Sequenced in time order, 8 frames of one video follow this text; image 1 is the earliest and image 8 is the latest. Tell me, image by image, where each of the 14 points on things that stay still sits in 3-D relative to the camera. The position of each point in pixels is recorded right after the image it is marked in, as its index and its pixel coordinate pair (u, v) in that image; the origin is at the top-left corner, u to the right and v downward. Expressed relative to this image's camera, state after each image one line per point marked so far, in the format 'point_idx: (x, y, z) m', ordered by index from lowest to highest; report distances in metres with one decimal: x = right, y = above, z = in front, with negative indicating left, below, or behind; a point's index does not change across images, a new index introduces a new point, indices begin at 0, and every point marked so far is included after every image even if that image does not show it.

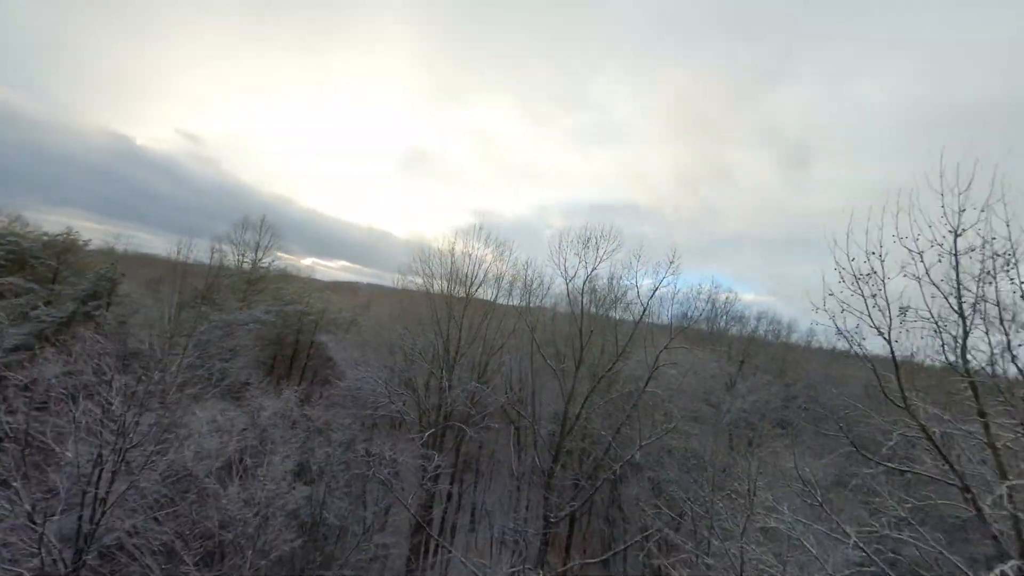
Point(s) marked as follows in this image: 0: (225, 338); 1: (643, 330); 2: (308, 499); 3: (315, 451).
0: (-12.4, -2.2, +19.2) m
1: (+5.6, -1.9, +19.7) m
2: (-5.7, -5.7, +12.3) m
3: (-5.9, -4.8, +13.2) m
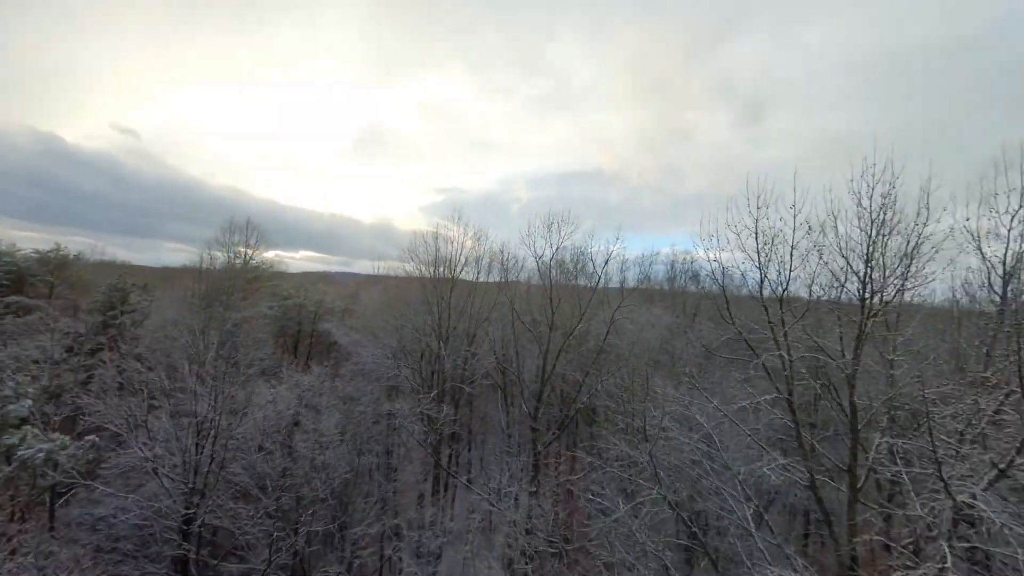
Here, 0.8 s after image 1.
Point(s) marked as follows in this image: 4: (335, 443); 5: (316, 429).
0: (-13.2, -2.2, +22.2) m
1: (+4.7, -0.4, +23.6) m
2: (-5.8, -5.5, +15.9) m
3: (-6.2, -4.6, +16.7) m
4: (-5.9, -5.2, +15.3) m
5: (-6.5, -4.4, +15.6) m
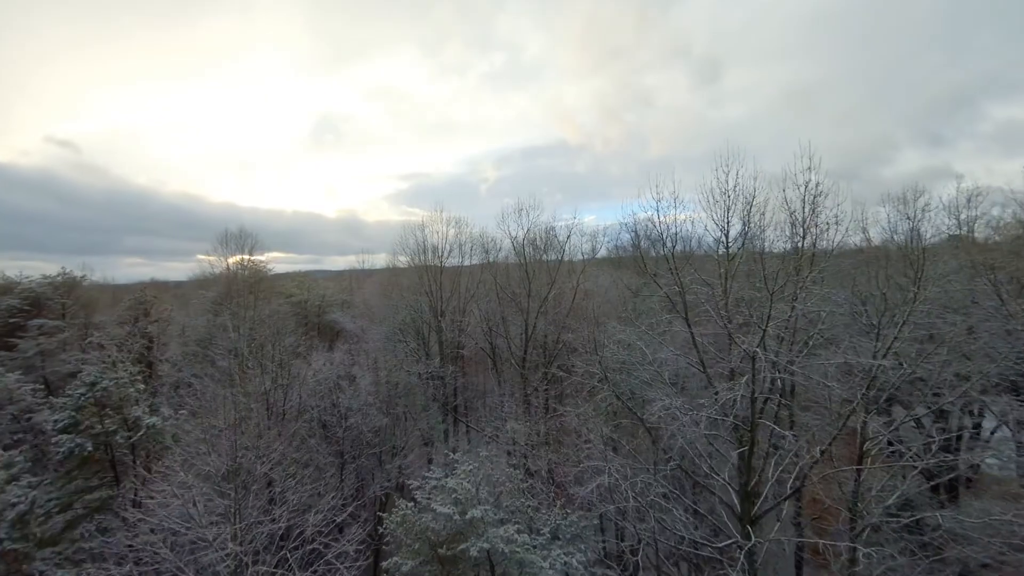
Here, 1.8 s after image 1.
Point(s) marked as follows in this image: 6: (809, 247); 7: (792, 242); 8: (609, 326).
0: (-13.9, -2.3, +25.9) m
1: (+3.5, +1.4, +28.1) m
2: (-5.9, -5.1, +20.1) m
3: (-6.5, -4.1, +20.8) m
4: (-6.1, -4.8, +19.5) m
5: (-6.8, -4.1, +19.7) m
6: (+8.7, +1.3, +13.9) m
7: (+8.3, +1.4, +13.6) m
8: (+3.8, -1.6, +18.8) m
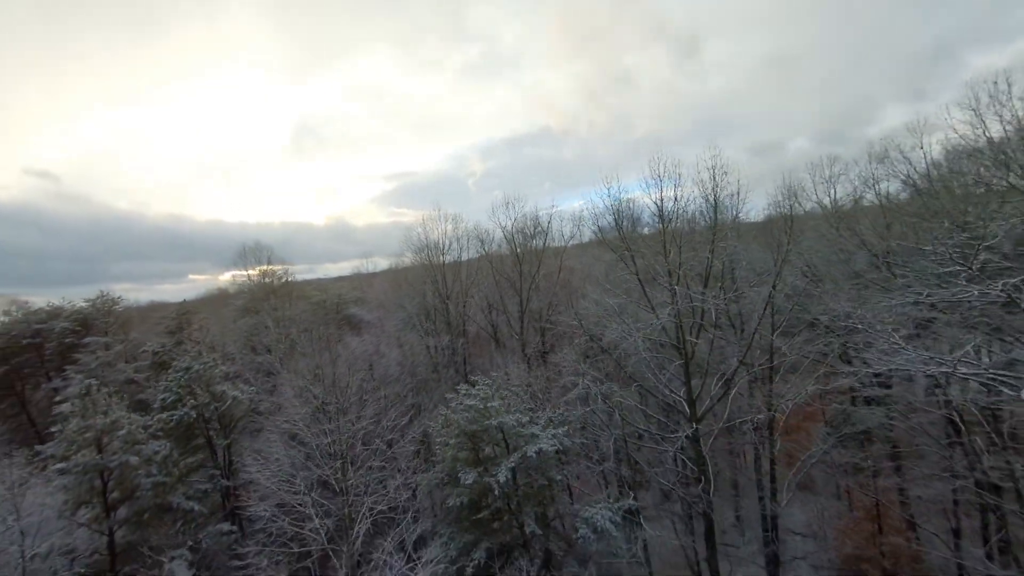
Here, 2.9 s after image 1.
0: (-14.1, -2.4, +30.2) m
1: (+3.0, +2.9, +32.5) m
2: (-5.8, -4.5, +24.5) m
3: (-6.4, -3.6, +25.2) m
4: (-6.0, -4.3, +23.9) m
5: (-6.7, -3.6, +24.1) m
6: (+8.3, +3.0, +18.3) m
7: (+7.9, +3.0, +18.0) m
8: (+3.5, -0.2, +23.2) m
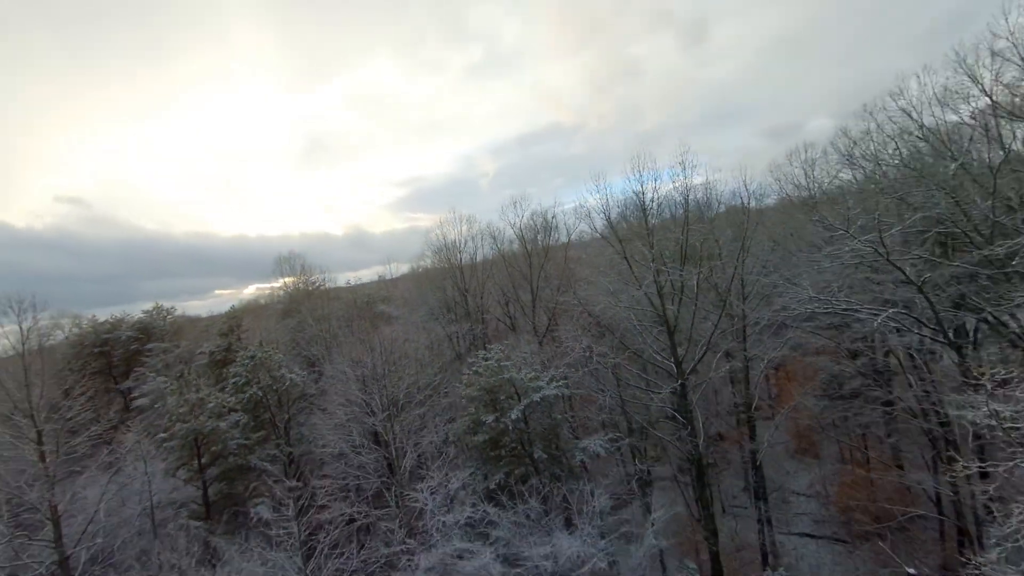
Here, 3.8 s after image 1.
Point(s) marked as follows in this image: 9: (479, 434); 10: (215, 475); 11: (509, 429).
0: (-13.1, -2.4, +34.0) m
1: (+3.7, +3.7, +35.6) m
2: (-5.0, -4.2, +28.0) m
3: (-5.6, -3.3, +28.8) m
4: (-5.2, -3.9, +27.4) m
5: (-6.0, -3.3, +27.7) m
6: (+8.5, +4.1, +21.2) m
7: (+8.0, +4.1, +21.0) m
8: (+4.1, +0.6, +26.3) m
9: (-1.1, -5.0, +15.6) m
10: (-12.6, -8.0, +19.7) m
11: (-0.1, -4.7, +15.4) m
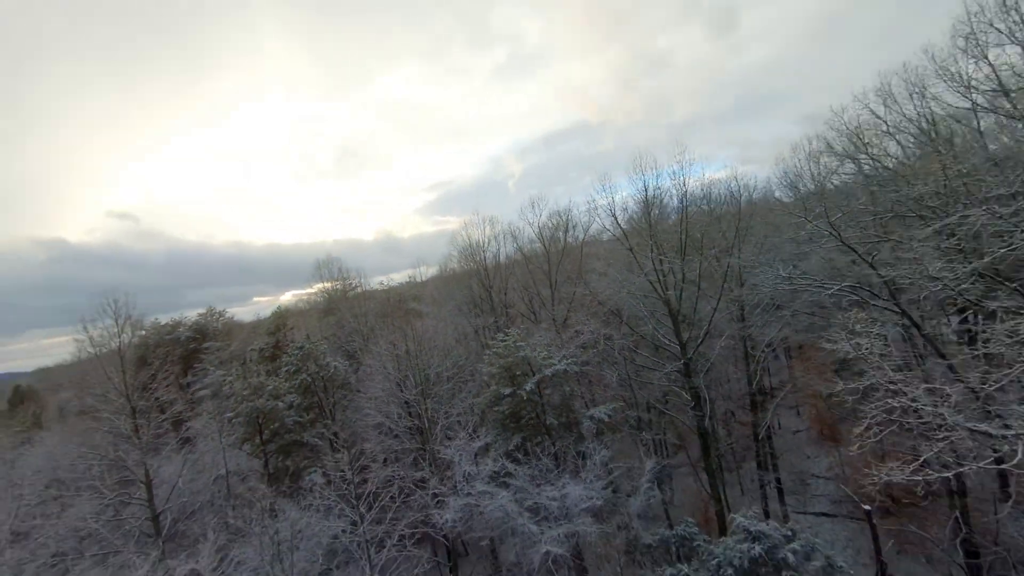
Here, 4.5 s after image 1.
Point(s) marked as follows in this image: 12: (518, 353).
0: (-11.4, -2.3, +37.1) m
1: (+5.4, +4.2, +37.6) m
2: (-3.6, -3.9, +30.6) m
3: (-4.2, -3.1, +31.4) m
4: (-3.8, -3.7, +30.0) m
5: (-4.6, -3.1, +30.3) m
6: (+9.2, +4.7, +23.0) m
7: (+8.7, +4.7, +22.8) m
8: (+5.2, +1.1, +28.3) m
9: (-0.5, -4.6, +18.0) m
10: (-11.6, -7.9, +22.7) m
11: (+0.5, -4.3, +17.7) m
12: (+0.2, -2.6, +18.5) m
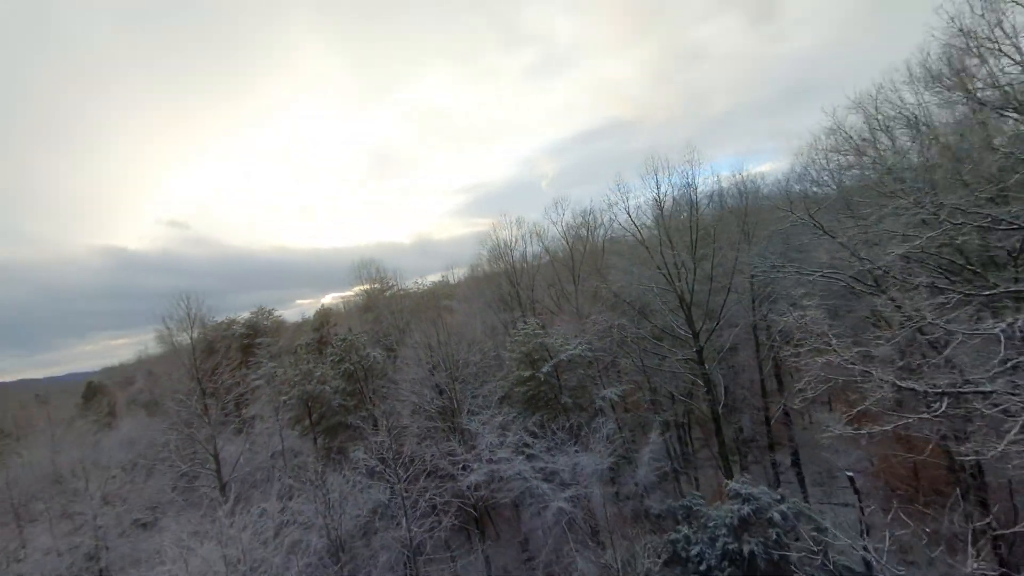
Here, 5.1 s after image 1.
0: (-9.2, -2.2, +39.7) m
1: (+7.5, +4.5, +39.1) m
2: (-1.8, -3.6, +32.7) m
3: (-2.4, -2.8, +33.5) m
4: (-2.1, -3.4, +32.1) m
5: (-2.9, -2.8, +32.5) m
6: (+10.3, +5.1, +24.2) m
7: (+9.8, +5.1, +24.0) m
8: (+6.7, +1.5, +29.8) m
9: (+0.4, -4.3, +19.9) m
10: (-10.3, -7.7, +25.4) m
11: (+1.3, -4.0, +19.5) m
12: (+1.1, -2.3, +20.3) m
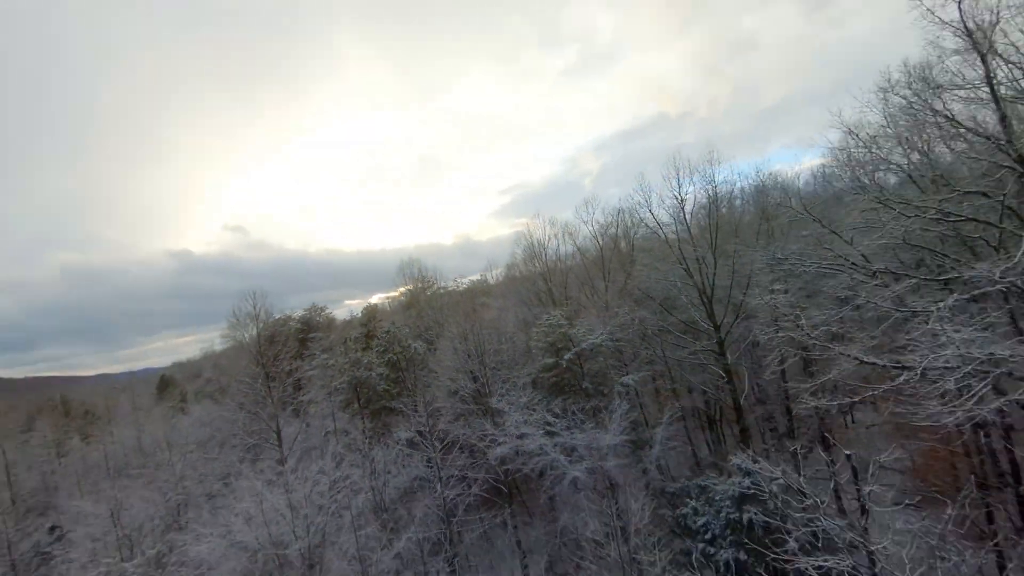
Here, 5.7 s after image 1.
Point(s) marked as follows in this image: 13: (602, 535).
0: (-6.2, -1.9, +42.2) m
1: (+10.4, +4.8, +40.1) m
2: (+0.5, -3.4, +34.6) m
3: (0.0, -2.5, +35.4) m
4: (+0.2, -3.1, +34.1) m
5: (-0.6, -2.6, +34.4) m
6: (+11.8, +5.4, +25.0) m
7: (+11.3, +5.4, +24.9) m
8: (+8.8, +1.7, +30.9) m
9: (+1.6, -4.0, +21.6) m
10: (-8.6, -7.5, +28.1) m
11: (+2.5, -3.7, +21.2) m
12: (+2.3, -2.0, +22.0) m
13: (+3.2, -8.8, +16.4) m
